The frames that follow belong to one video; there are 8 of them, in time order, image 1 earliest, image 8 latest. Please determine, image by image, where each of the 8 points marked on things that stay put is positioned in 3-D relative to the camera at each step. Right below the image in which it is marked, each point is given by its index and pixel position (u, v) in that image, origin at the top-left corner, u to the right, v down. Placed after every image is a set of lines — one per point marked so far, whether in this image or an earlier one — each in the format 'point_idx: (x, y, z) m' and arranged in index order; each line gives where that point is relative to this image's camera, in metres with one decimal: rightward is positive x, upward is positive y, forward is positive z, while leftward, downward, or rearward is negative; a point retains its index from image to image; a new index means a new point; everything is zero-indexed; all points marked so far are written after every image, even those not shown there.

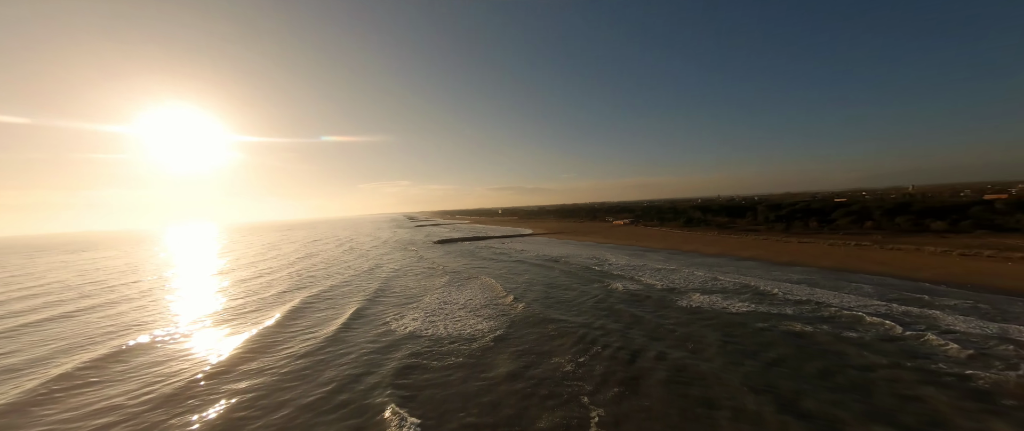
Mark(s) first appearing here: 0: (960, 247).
0: (+22.2, -0.9, +14.2) m
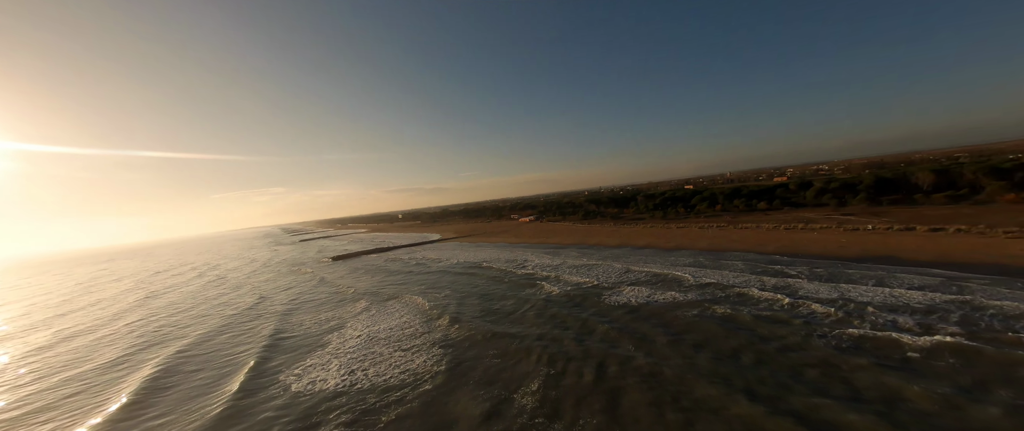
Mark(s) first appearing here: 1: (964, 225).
0: (+17.9, +0.2, +19.1) m
1: (+16.3, -0.3, +10.1) m
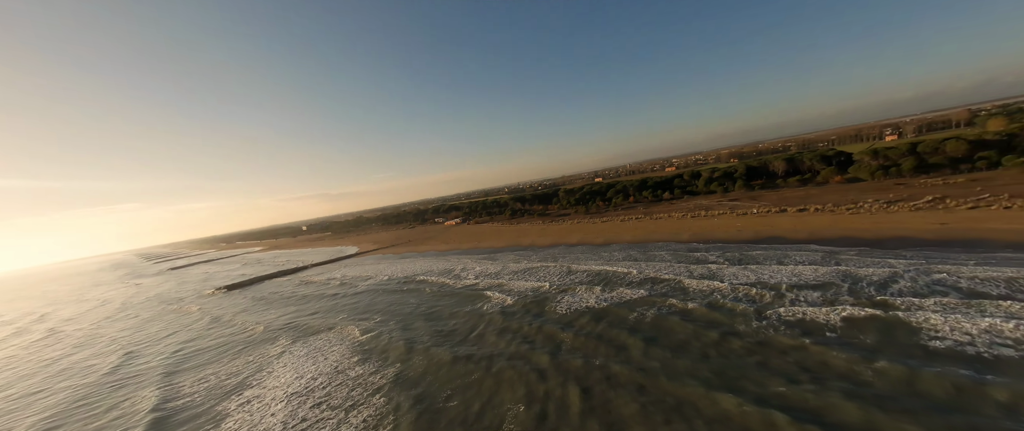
0: (+13.4, +1.0, +22.1) m
1: (+14.0, +0.6, +13.0) m
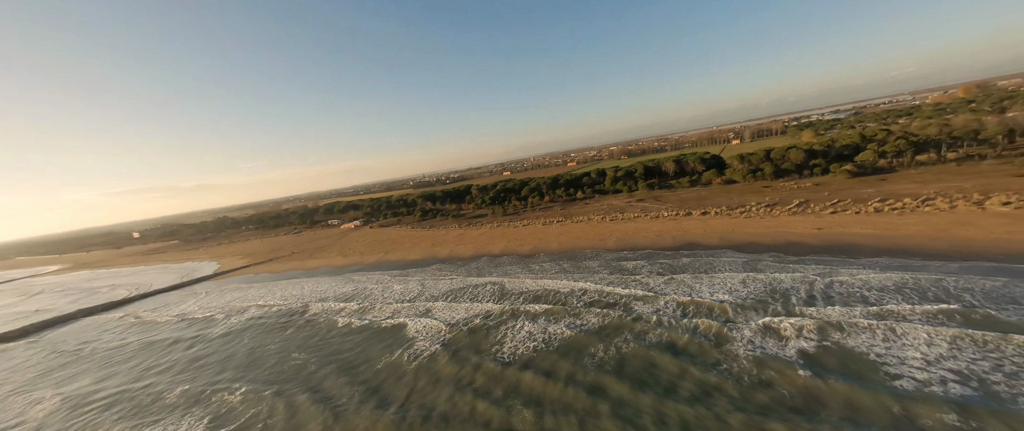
0: (+7.2, +0.9, +23.2) m
1: (+10.5, +0.5, +14.6) m
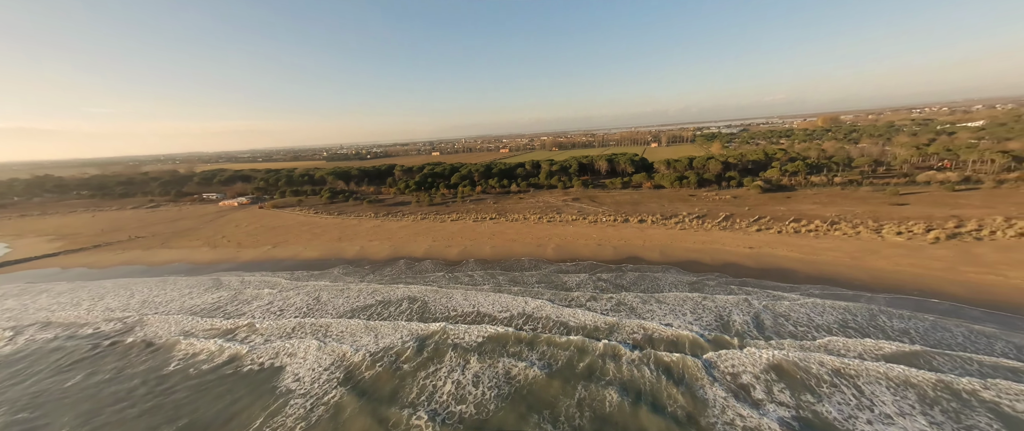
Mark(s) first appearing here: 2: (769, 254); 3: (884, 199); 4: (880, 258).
0: (+1.8, +1.2, +22.0) m
1: (+7.1, +0.2, +14.5) m
2: (+8.2, -1.2, +9.1) m
3: (+14.6, +0.6, +11.1) m
4: (+10.2, -1.2, +7.8) m
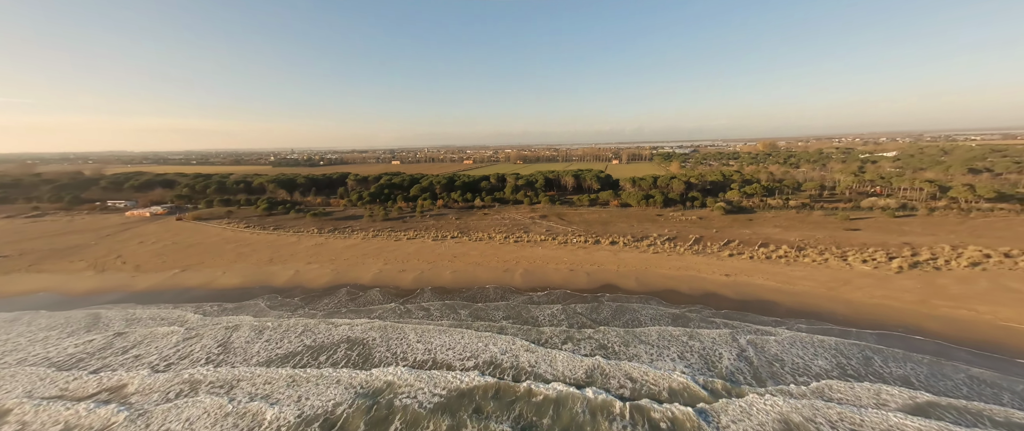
0: (-0.8, 0.0, +20.7) m
1: (+5.4, -0.9, +14.0) m
2: (+7.2, -2.1, +8.7) m
3: (+13.2, -0.4, +11.6) m
4: (+9.3, -2.0, +7.7) m
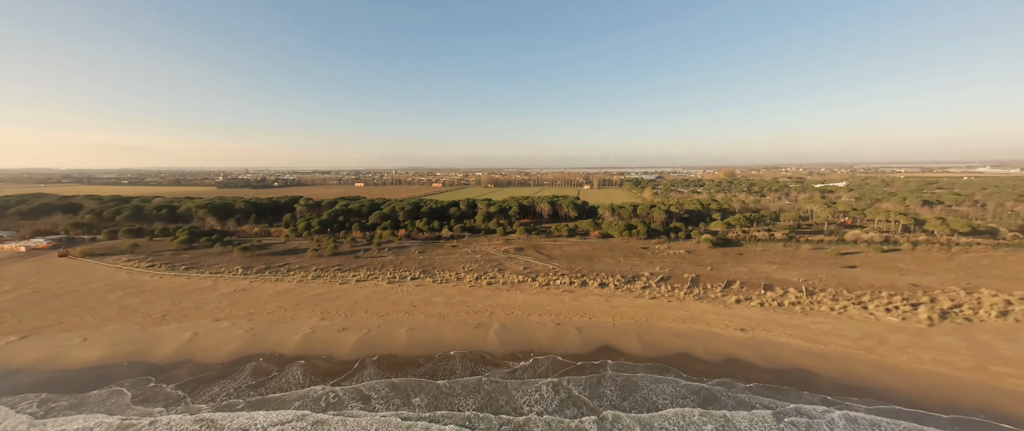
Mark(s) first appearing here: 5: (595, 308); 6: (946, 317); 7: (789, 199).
0: (-2.7, -2.2, +18.5) m
1: (+4.2, -2.4, +12.4) m
2: (+6.6, -3.2, +7.3) m
3: (+12.2, -1.7, +10.9) m
4: (+8.8, -3.0, +6.5) m
5: (+2.8, -3.2, +9.9) m
6: (+10.9, -2.5, +7.2) m
7: (+18.9, +1.2, +19.5) m
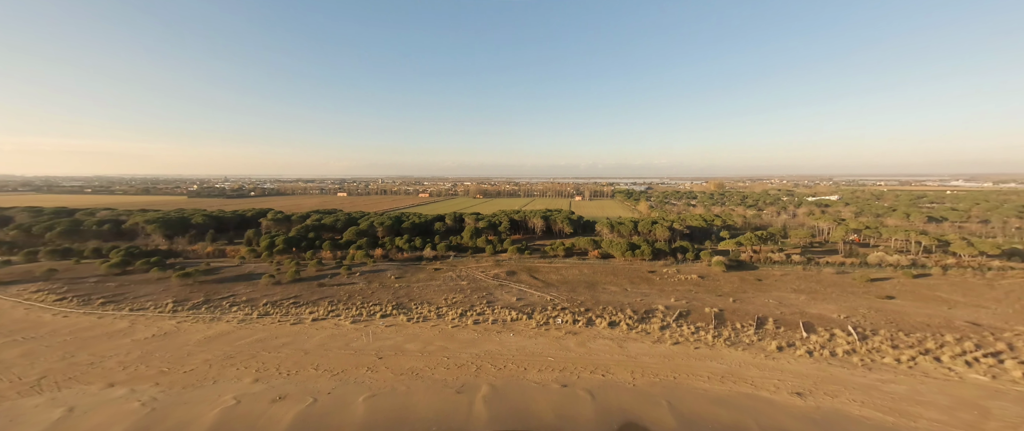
0: (-3.4, -3.3, +16.3) m
1: (+3.8, -3.3, +10.6) m
2: (+6.5, -3.9, +5.7) m
3: (+11.9, -2.5, +9.7) m
4: (+8.7, -3.7, +5.0) m
5: (+2.6, -4.0, +8.0) m
6: (+10.8, -3.2, +5.8) m
7: (+18.1, +0.1, +18.7) m
